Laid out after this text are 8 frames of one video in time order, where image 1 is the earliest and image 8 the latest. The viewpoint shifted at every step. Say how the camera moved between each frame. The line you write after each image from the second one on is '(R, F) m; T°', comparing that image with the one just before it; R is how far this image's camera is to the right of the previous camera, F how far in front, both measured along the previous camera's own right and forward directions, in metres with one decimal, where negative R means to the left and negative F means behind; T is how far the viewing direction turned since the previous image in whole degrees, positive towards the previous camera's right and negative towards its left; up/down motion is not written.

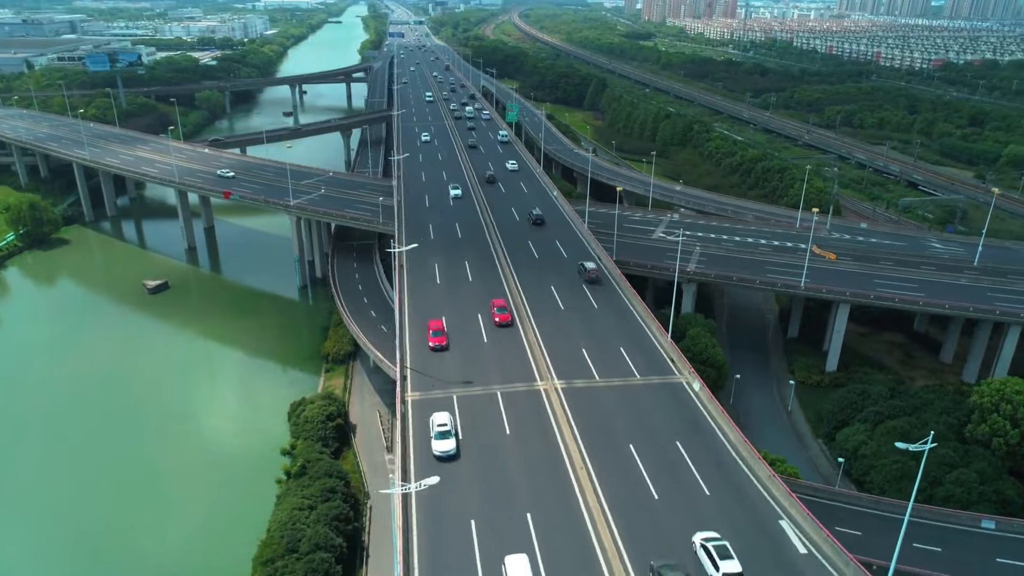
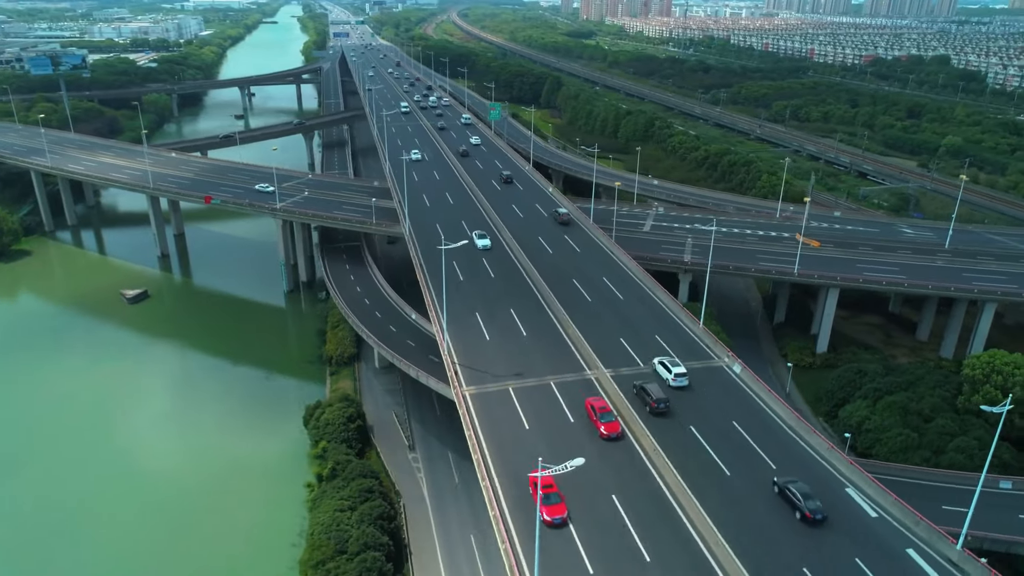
(-4.7, -0.5) m; +5°
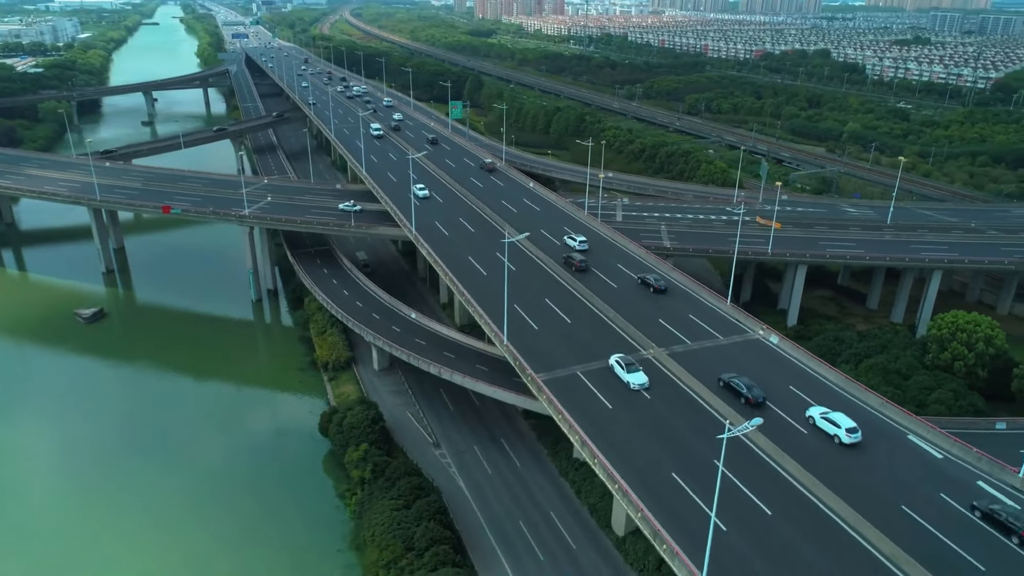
(-7.3, -0.6) m; +8°
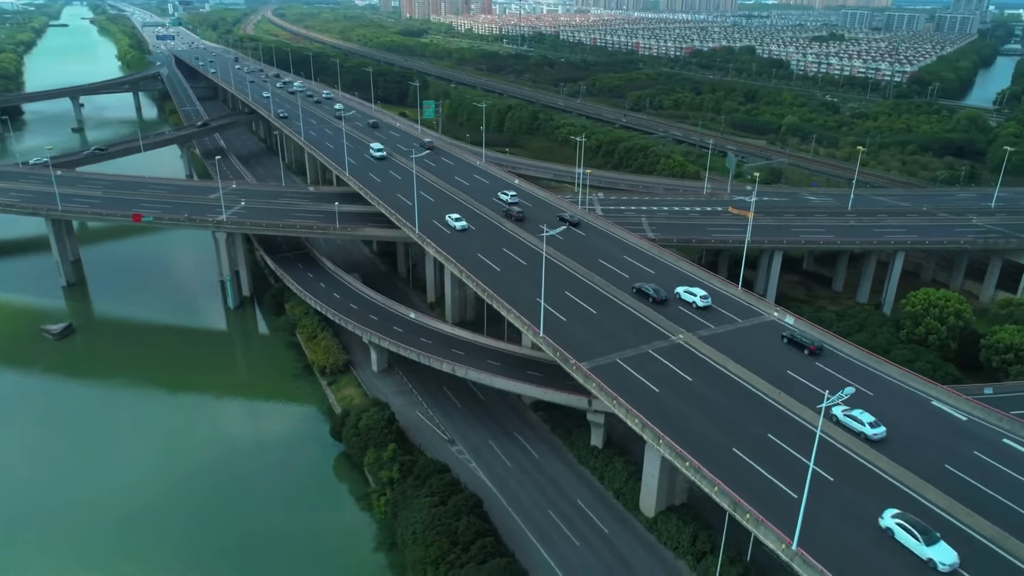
(-5.0, -0.4) m; +5°
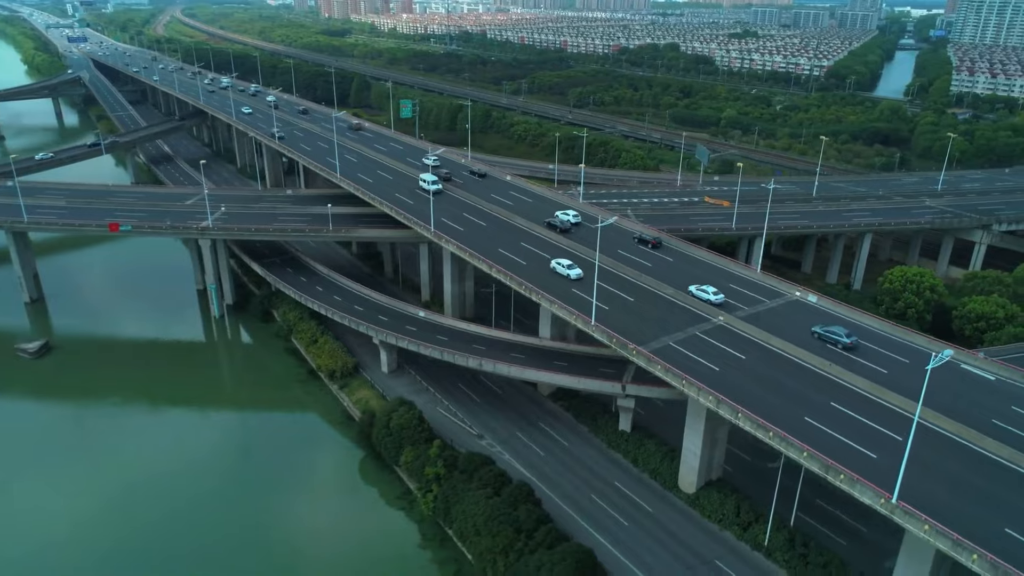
(-6.3, -0.5) m; +6°
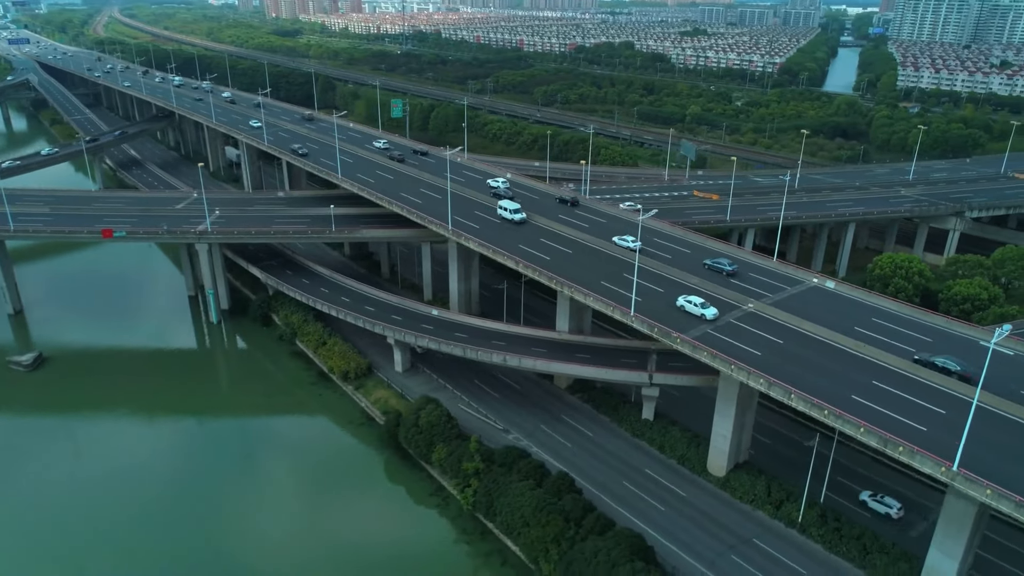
(-4.5, -0.4) m; +4°
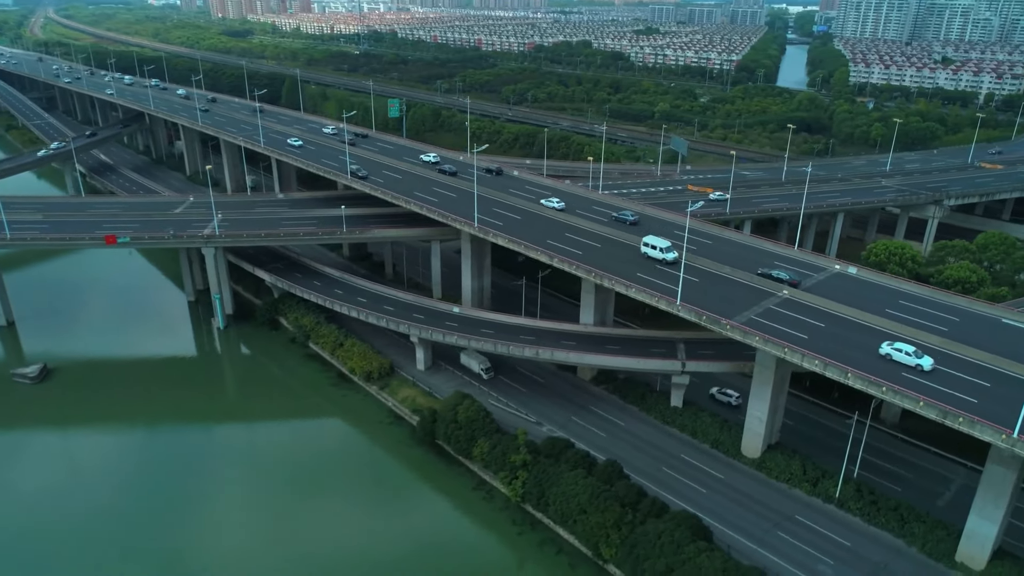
(-5.1, -0.5) m; +4°
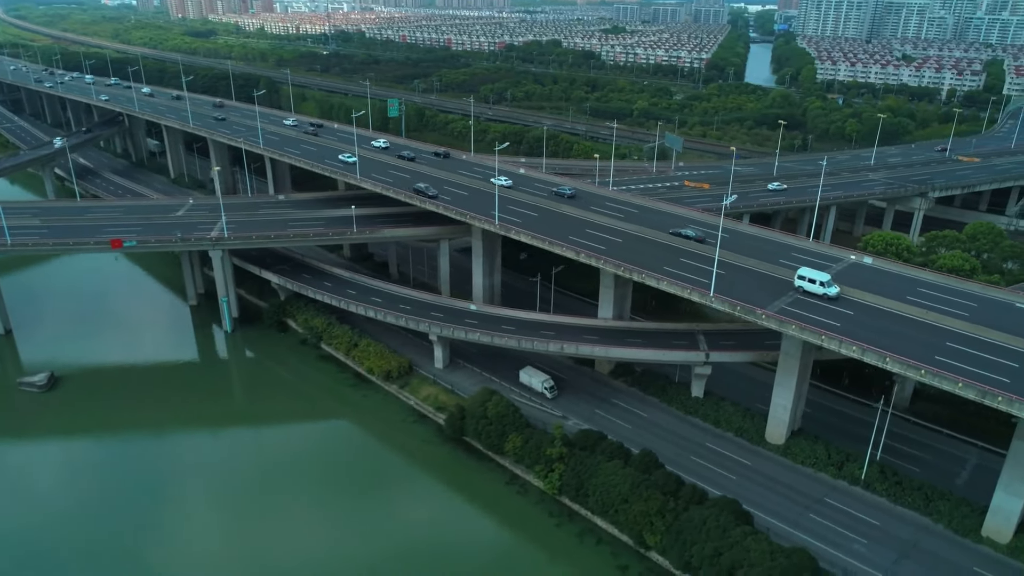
(-3.9, -0.4) m; +3°
